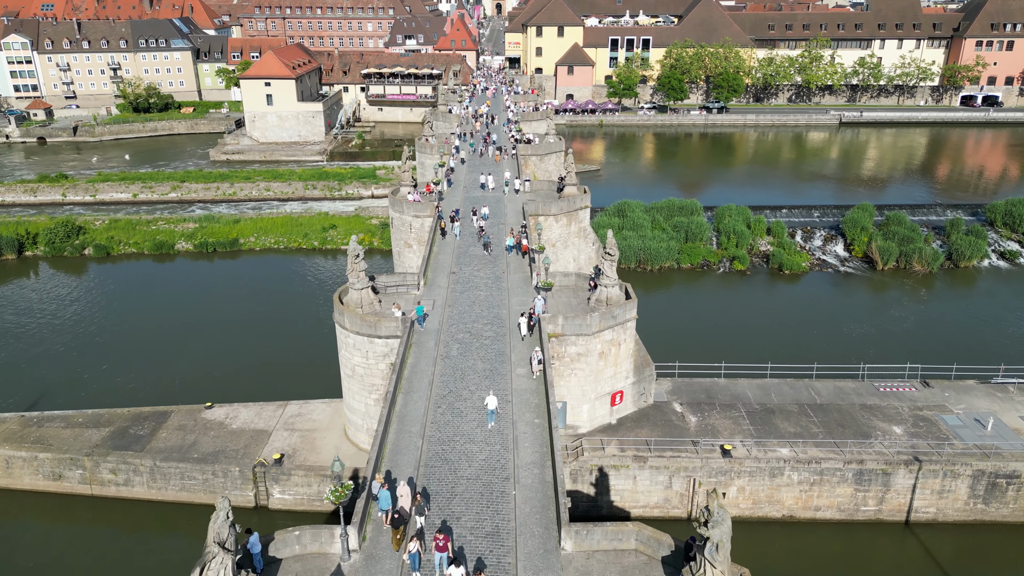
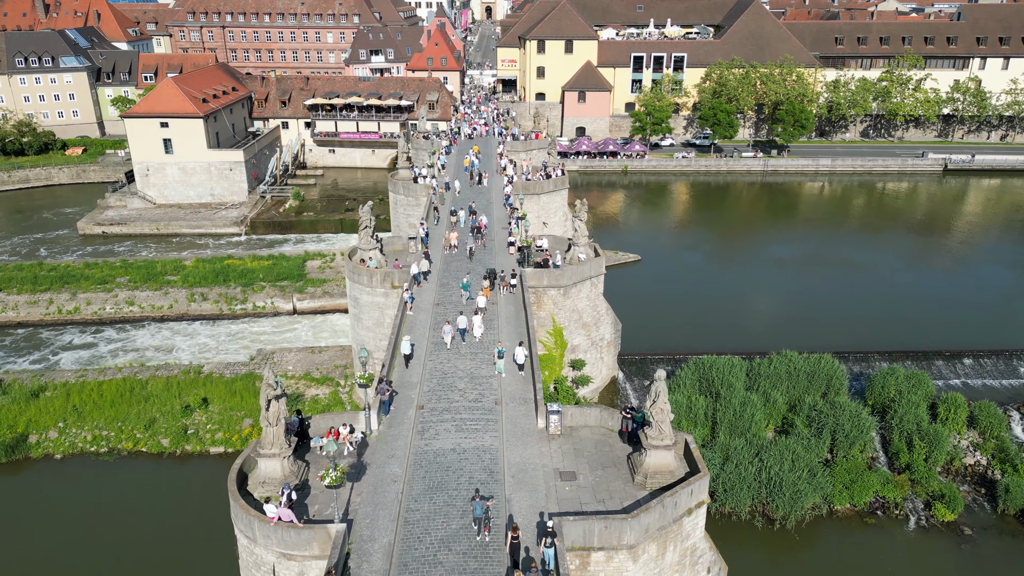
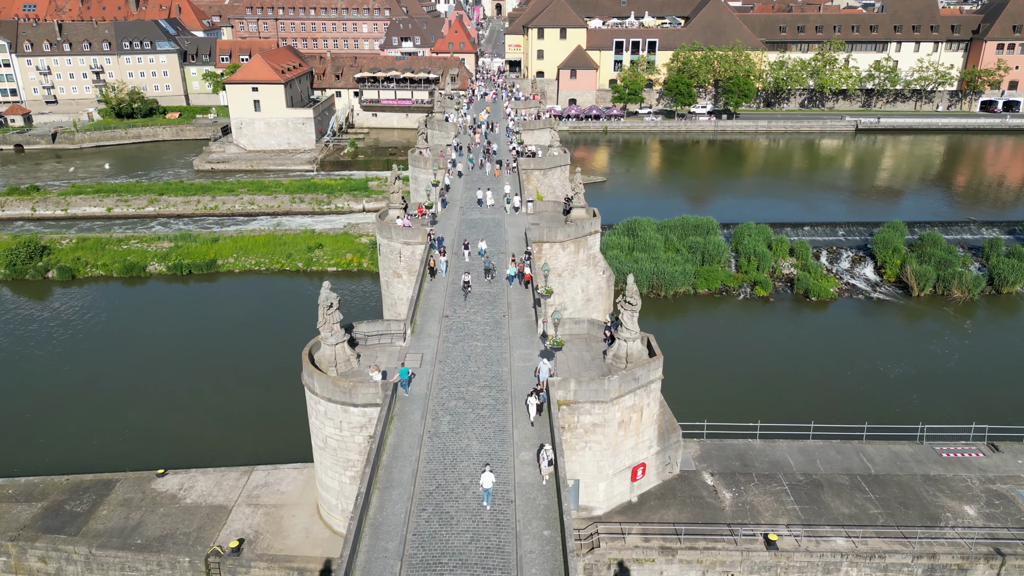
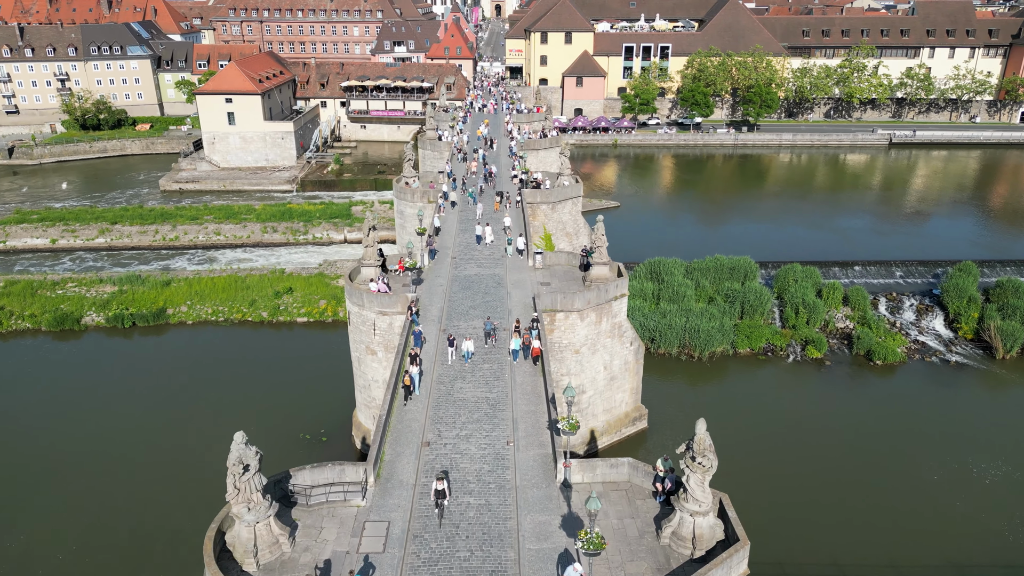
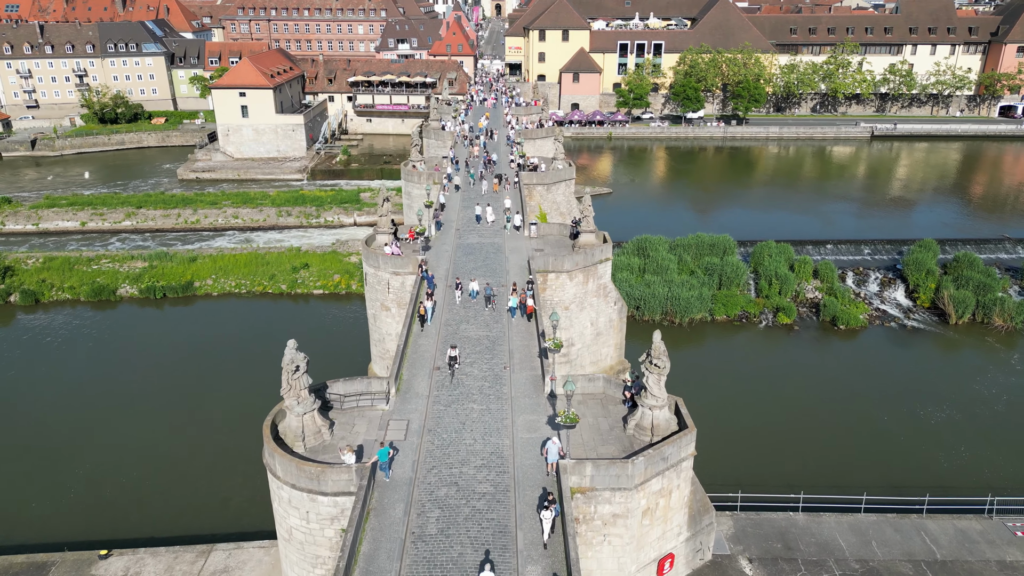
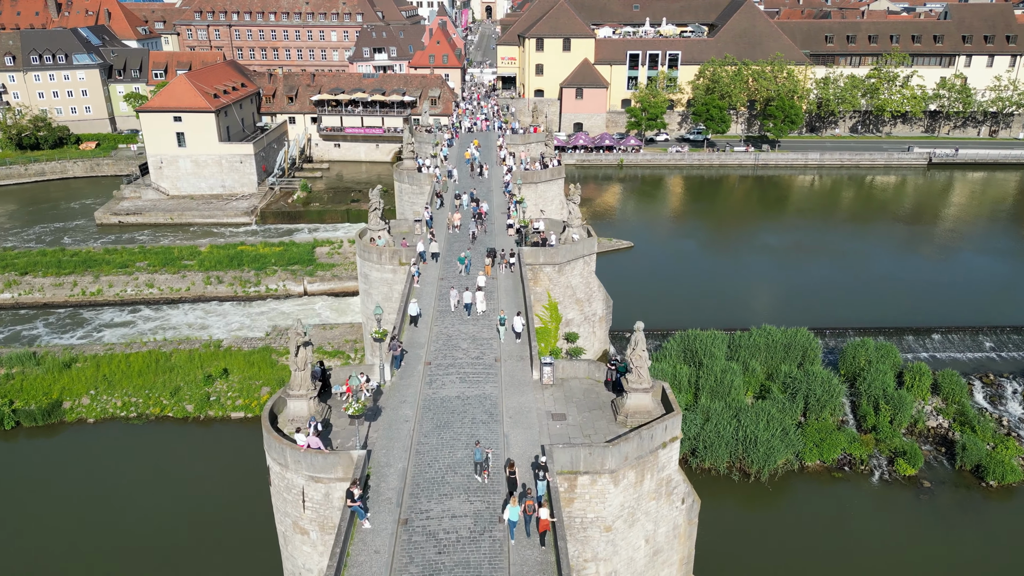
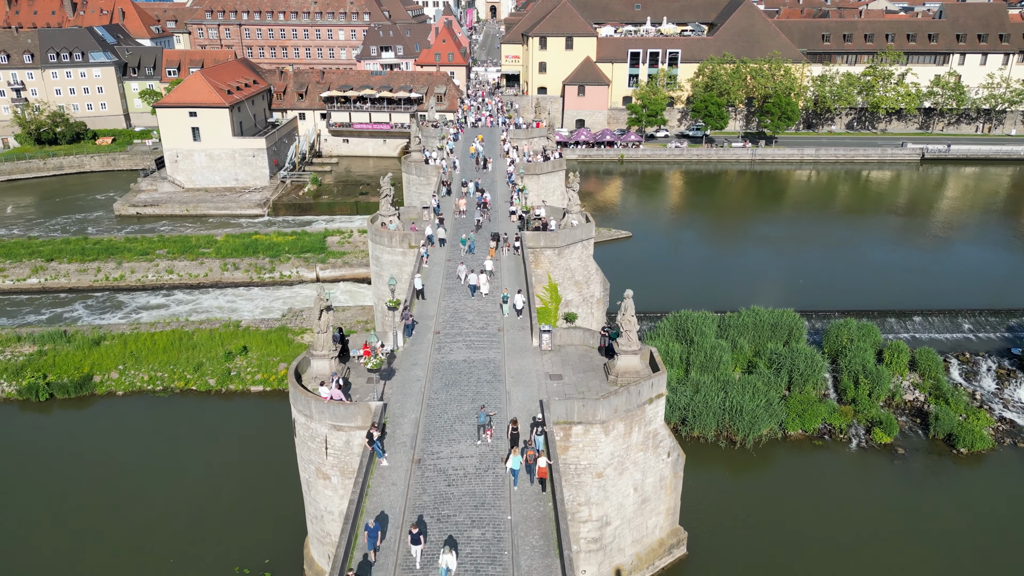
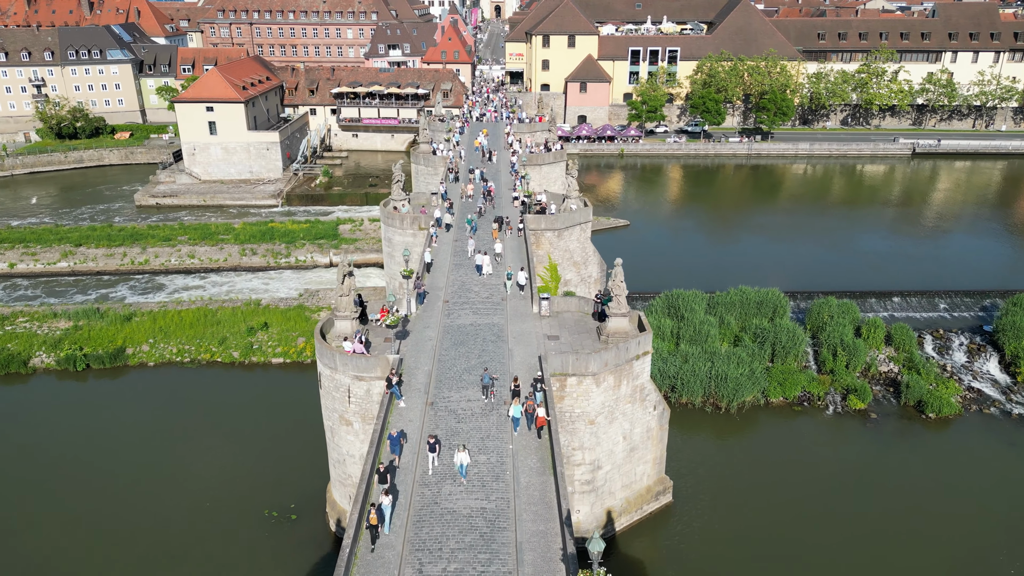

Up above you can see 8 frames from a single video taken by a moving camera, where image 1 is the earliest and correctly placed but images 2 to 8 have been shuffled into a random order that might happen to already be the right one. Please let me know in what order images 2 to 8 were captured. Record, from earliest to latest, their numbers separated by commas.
3, 5, 4, 8, 7, 6, 2
